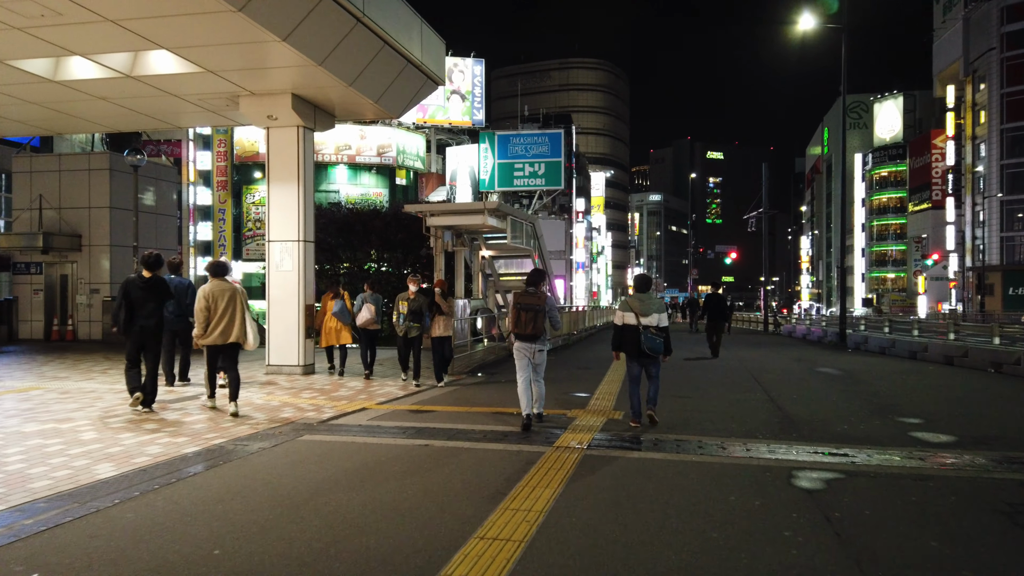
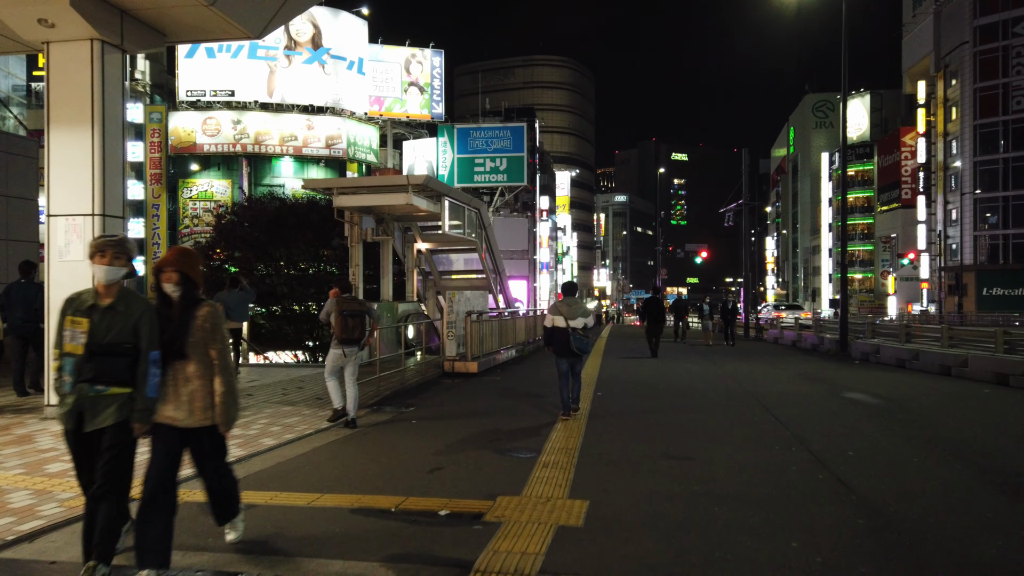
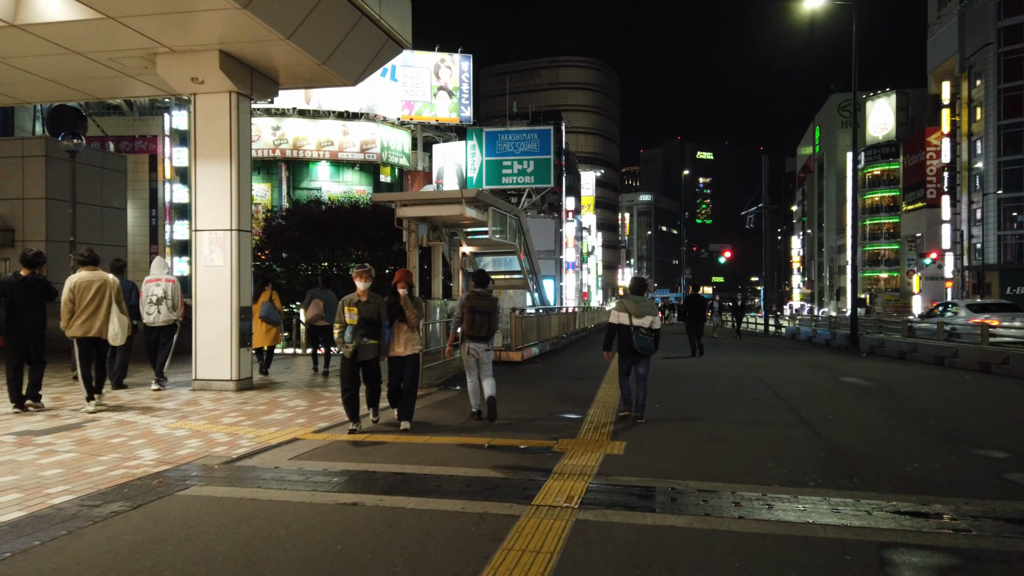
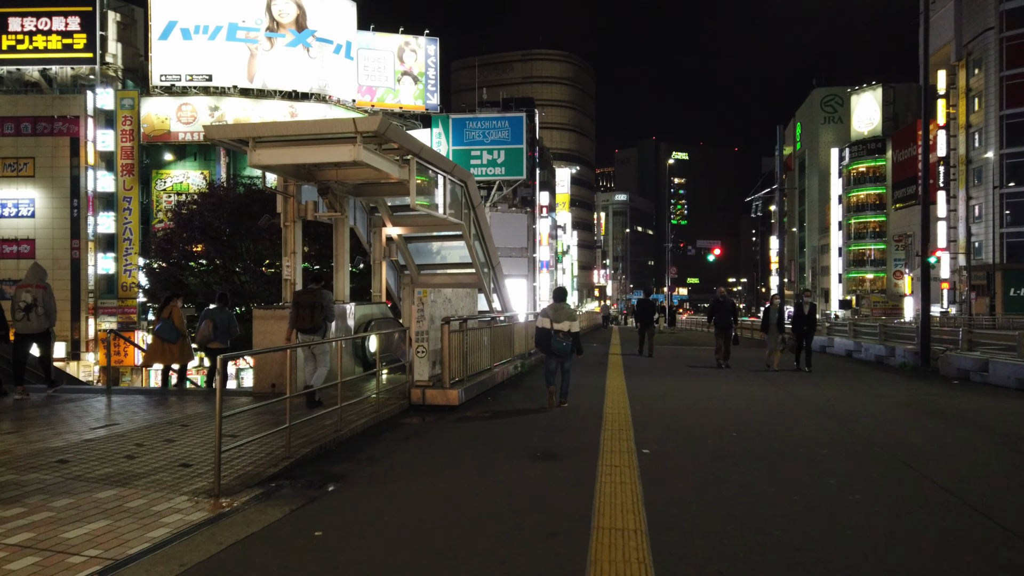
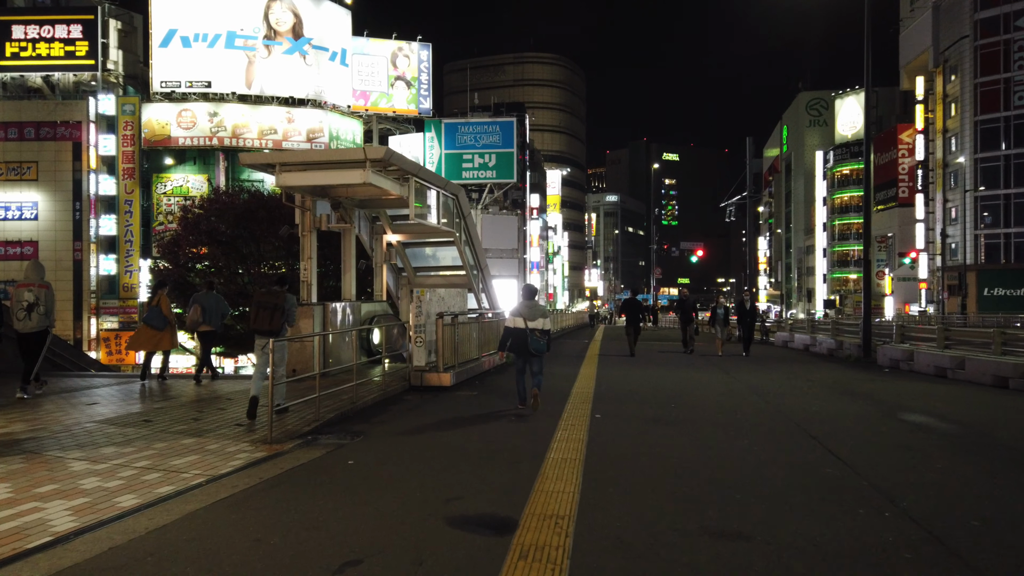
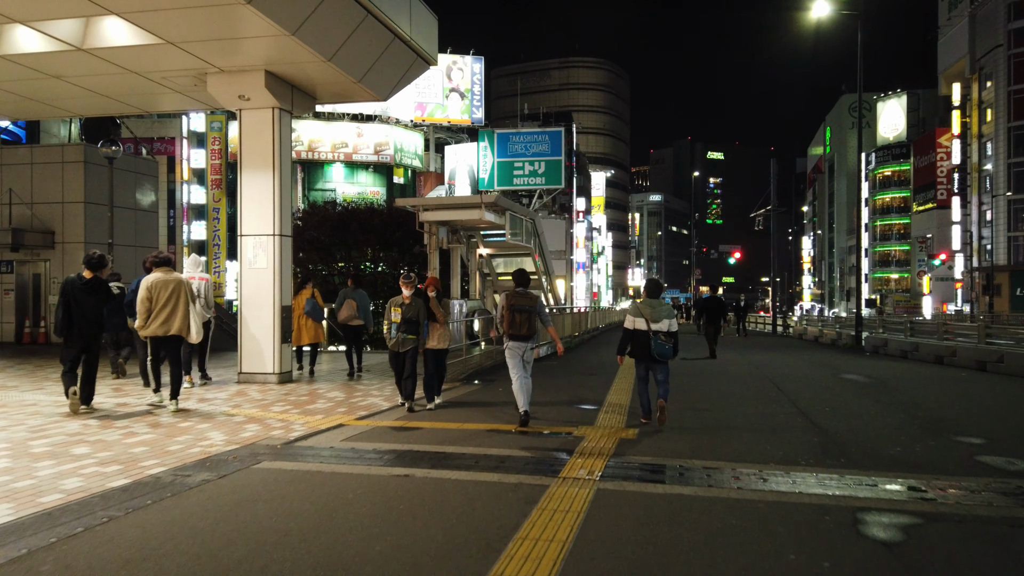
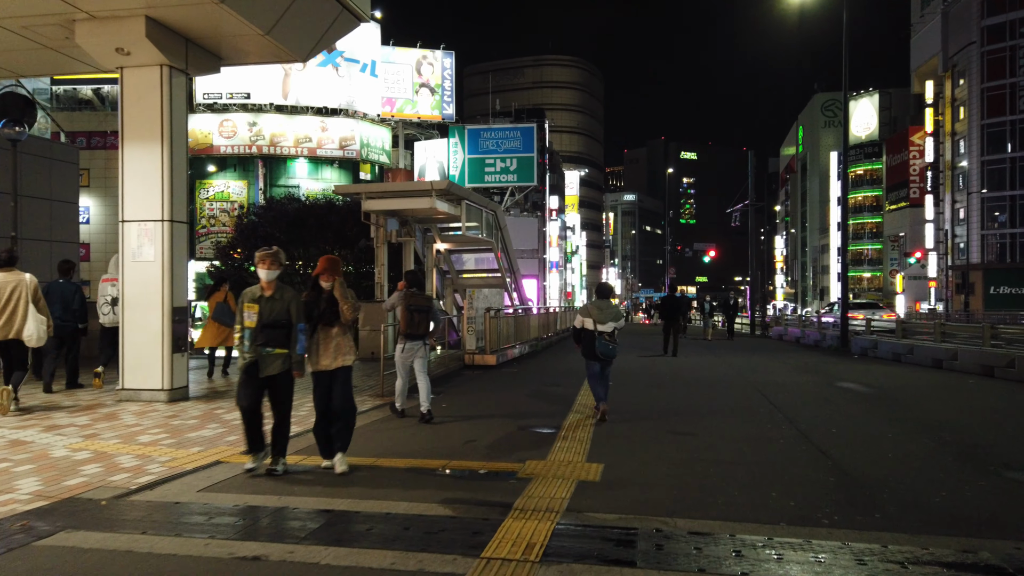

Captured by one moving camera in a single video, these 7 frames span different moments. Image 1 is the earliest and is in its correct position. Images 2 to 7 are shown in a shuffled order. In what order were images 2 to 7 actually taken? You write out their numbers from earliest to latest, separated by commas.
6, 3, 7, 2, 5, 4
